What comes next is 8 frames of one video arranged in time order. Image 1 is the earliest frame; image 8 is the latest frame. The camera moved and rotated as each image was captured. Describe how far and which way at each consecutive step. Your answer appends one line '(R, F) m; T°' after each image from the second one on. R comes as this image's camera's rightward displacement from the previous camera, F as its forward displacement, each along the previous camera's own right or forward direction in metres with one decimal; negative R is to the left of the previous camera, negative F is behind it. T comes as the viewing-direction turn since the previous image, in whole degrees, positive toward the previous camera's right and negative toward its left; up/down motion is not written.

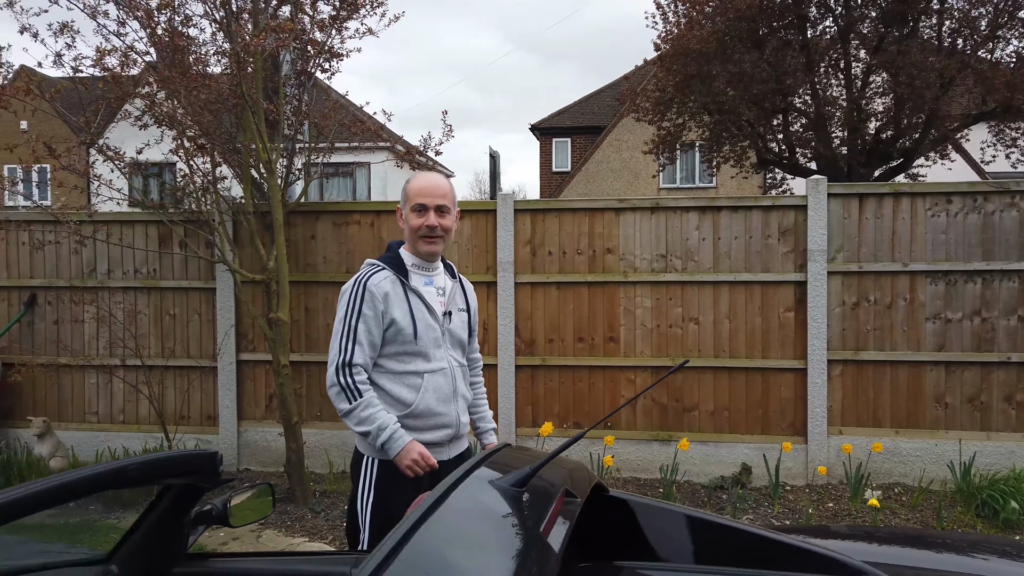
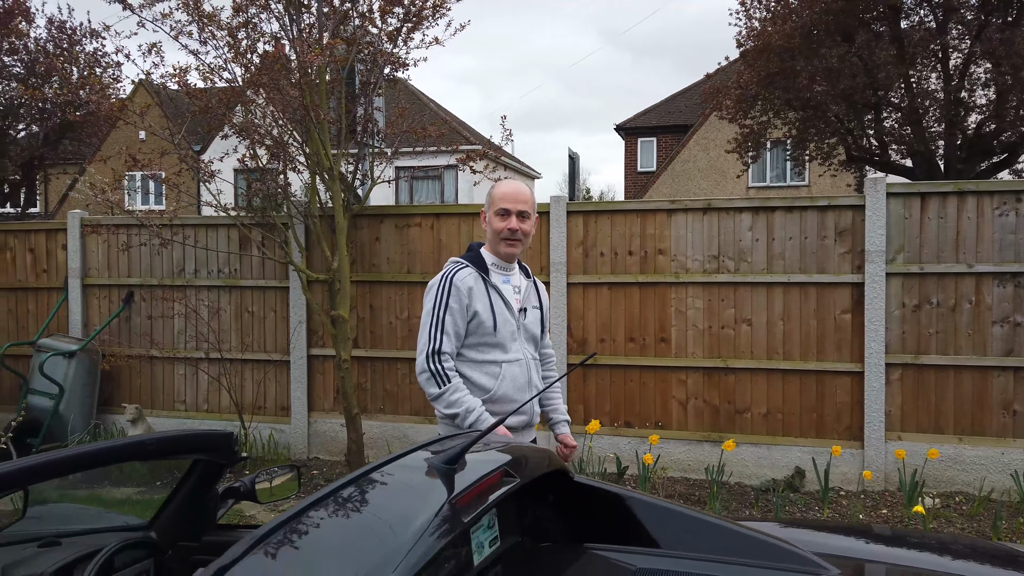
(+0.3, -0.1) m; -7°
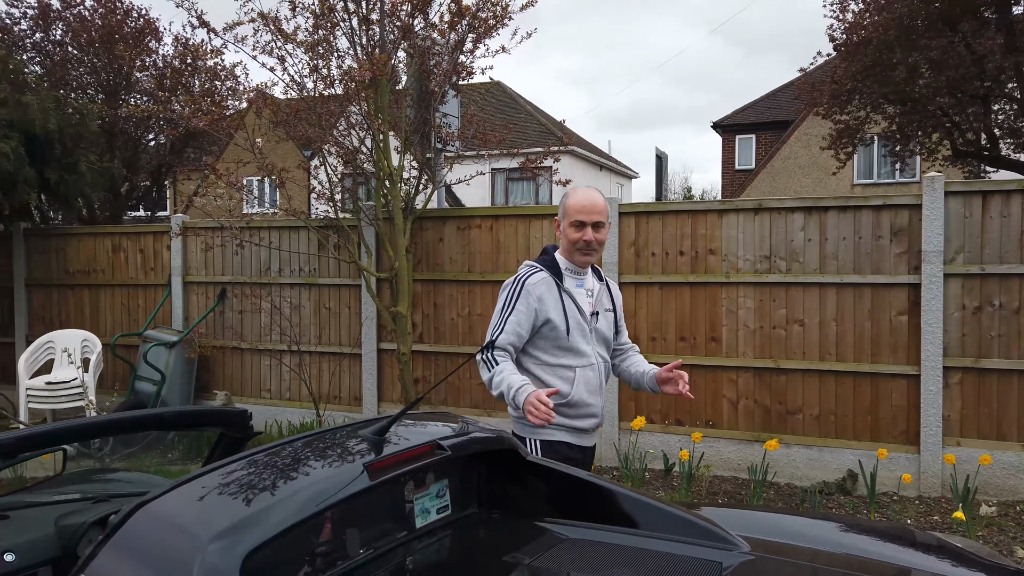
(+0.4, -0.2) m; -8°
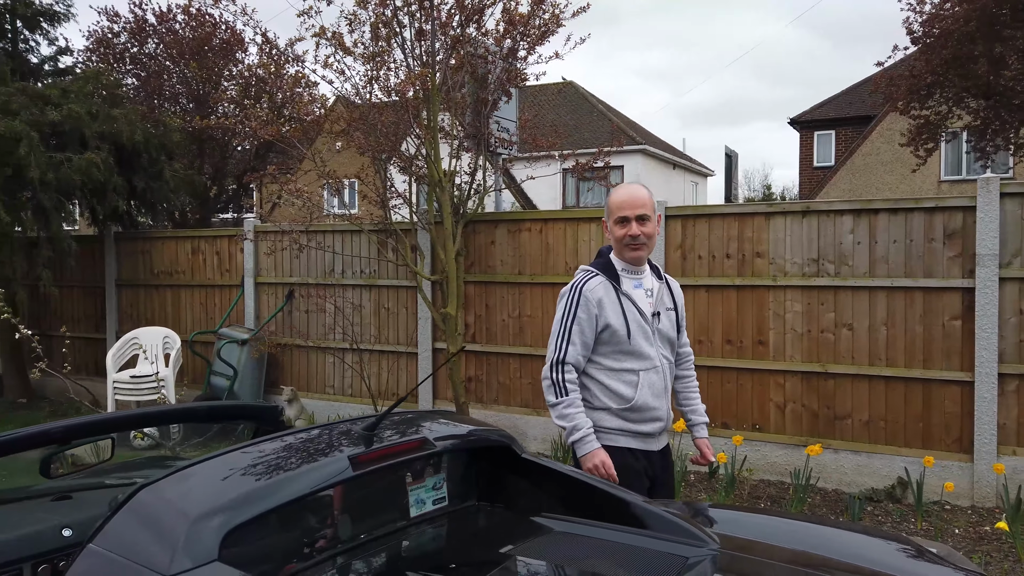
(+0.2, -0.1) m; -6°
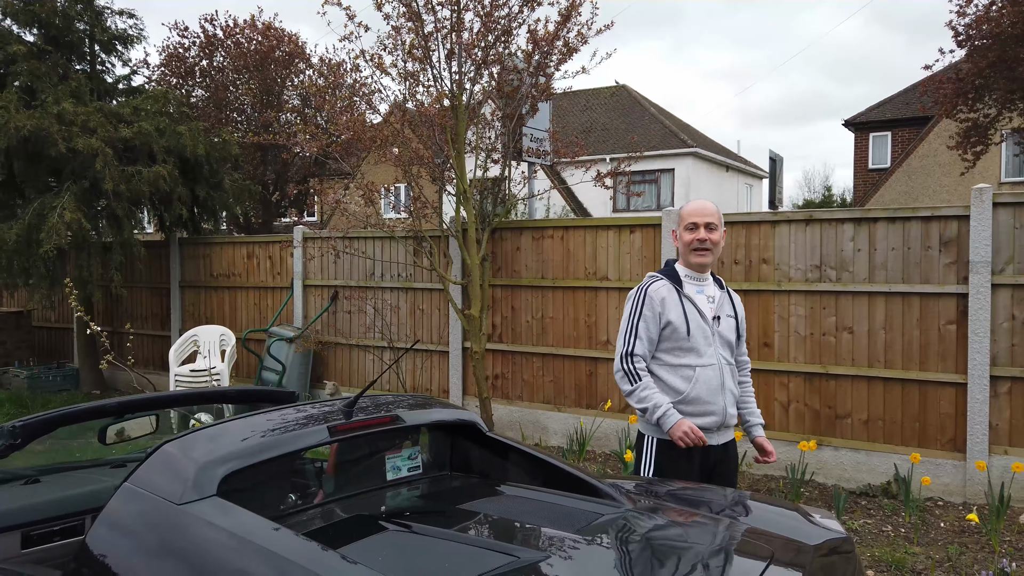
(+0.3, -0.4) m; -4°
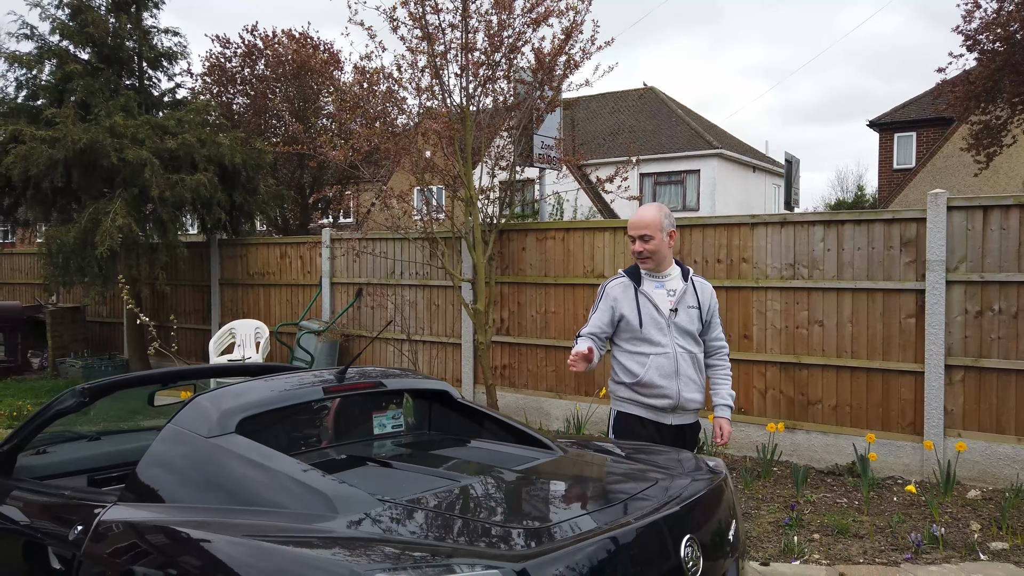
(+0.3, -0.6) m; -3°
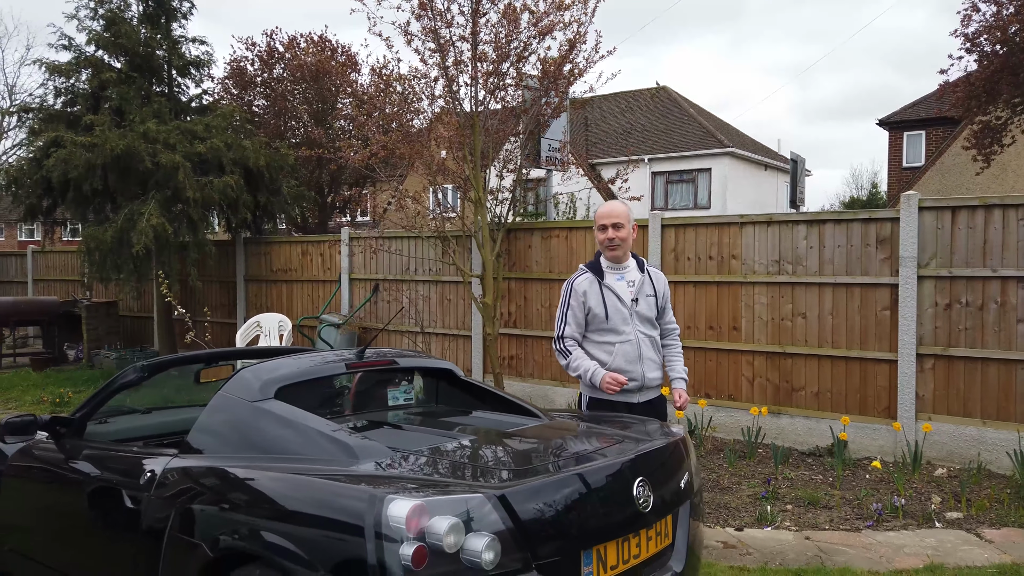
(+0.1, -0.5) m; -1°
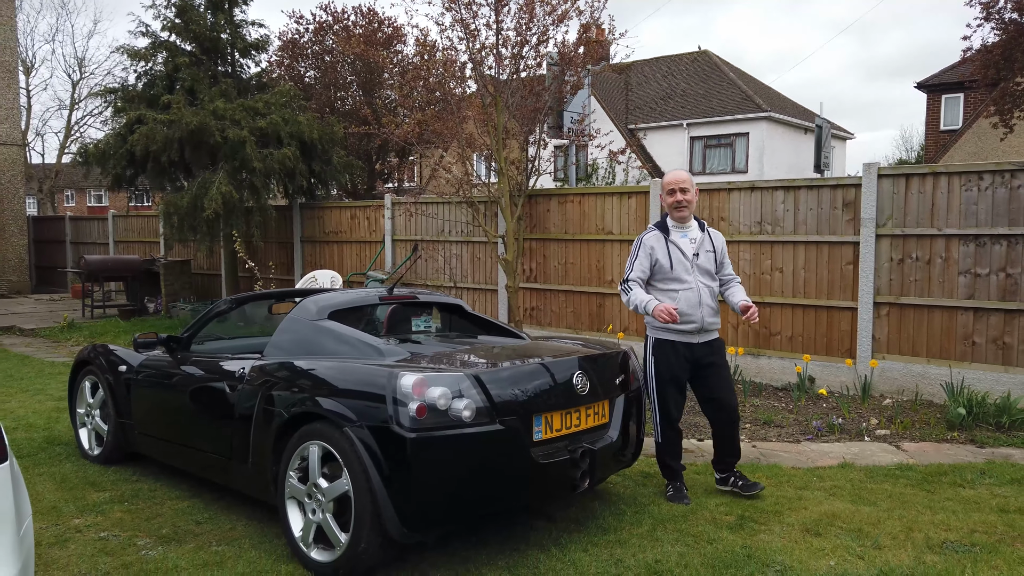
(+0.3, -1.1) m; -4°
